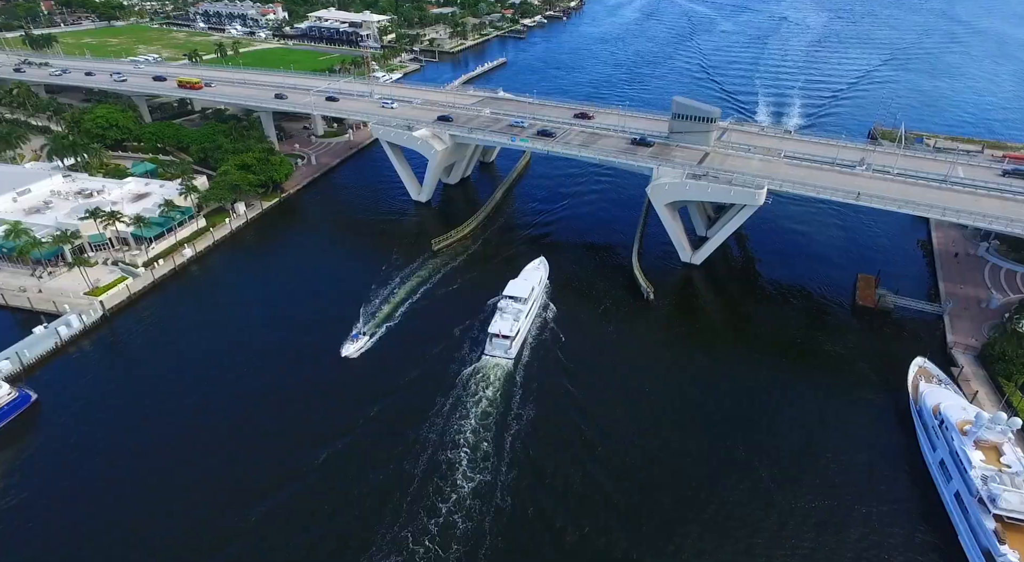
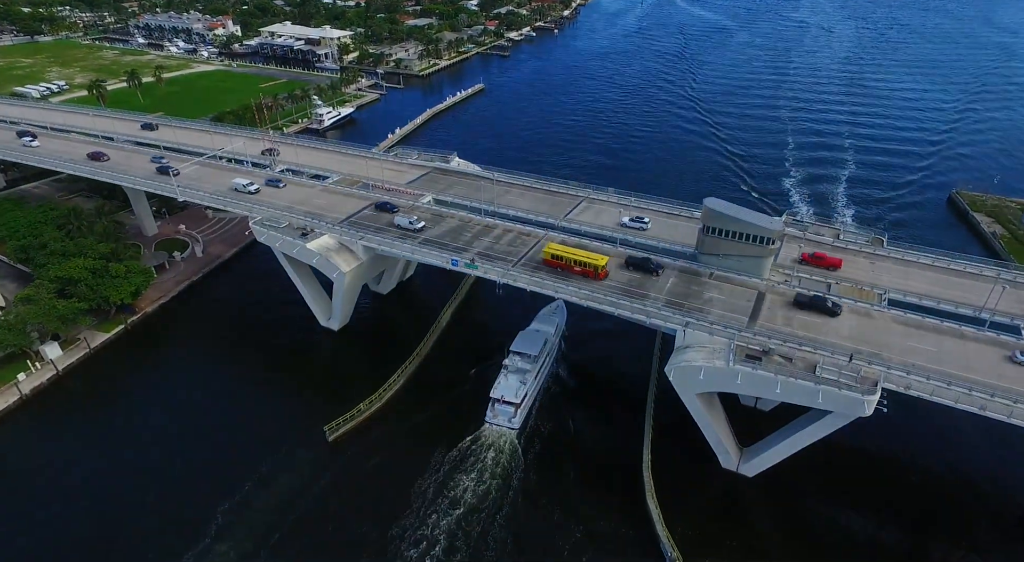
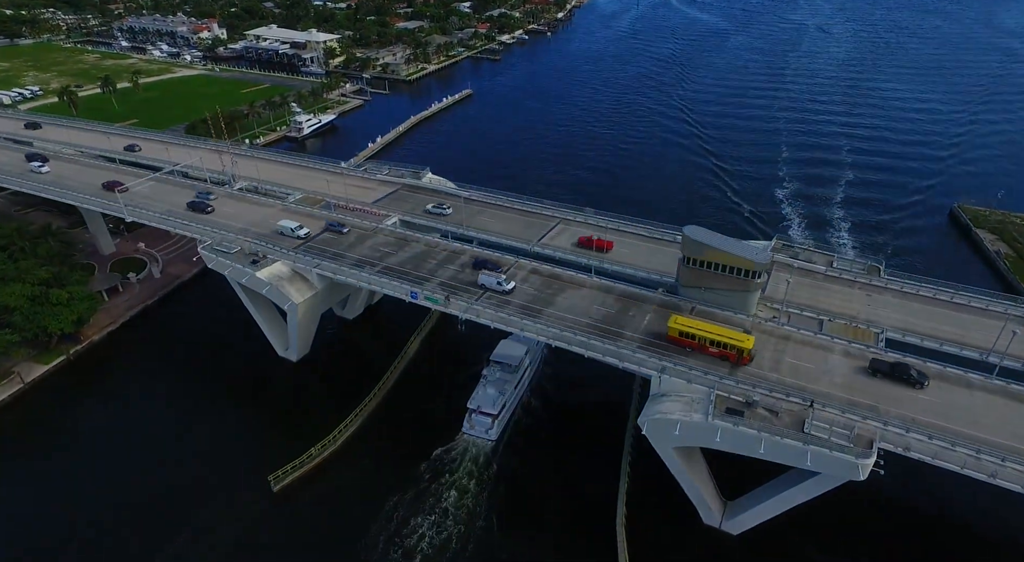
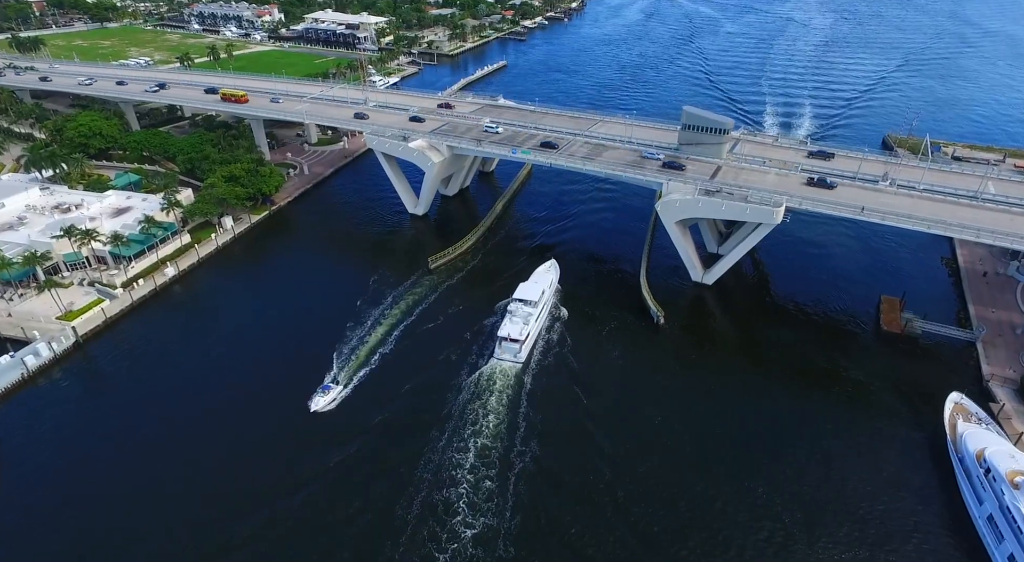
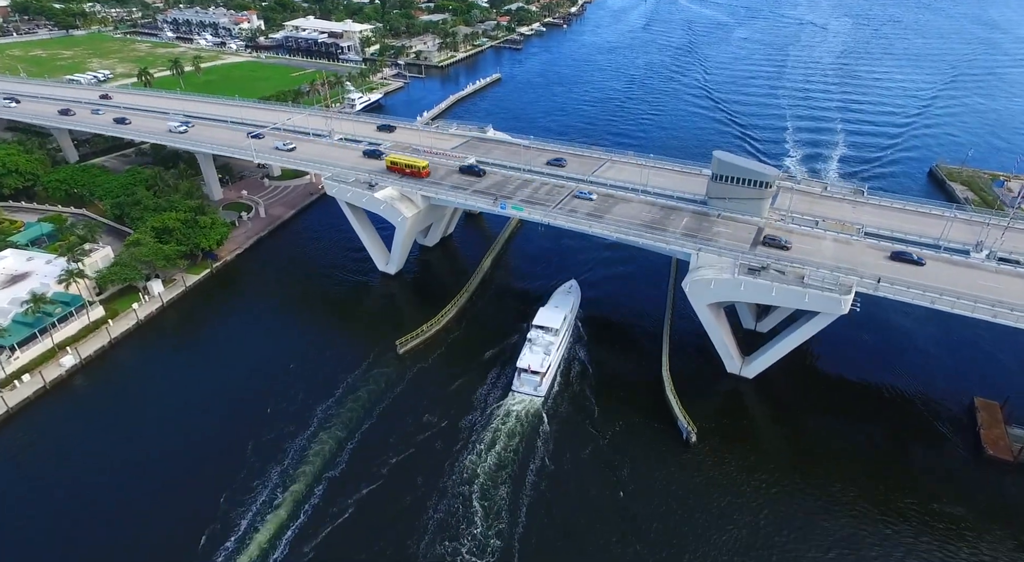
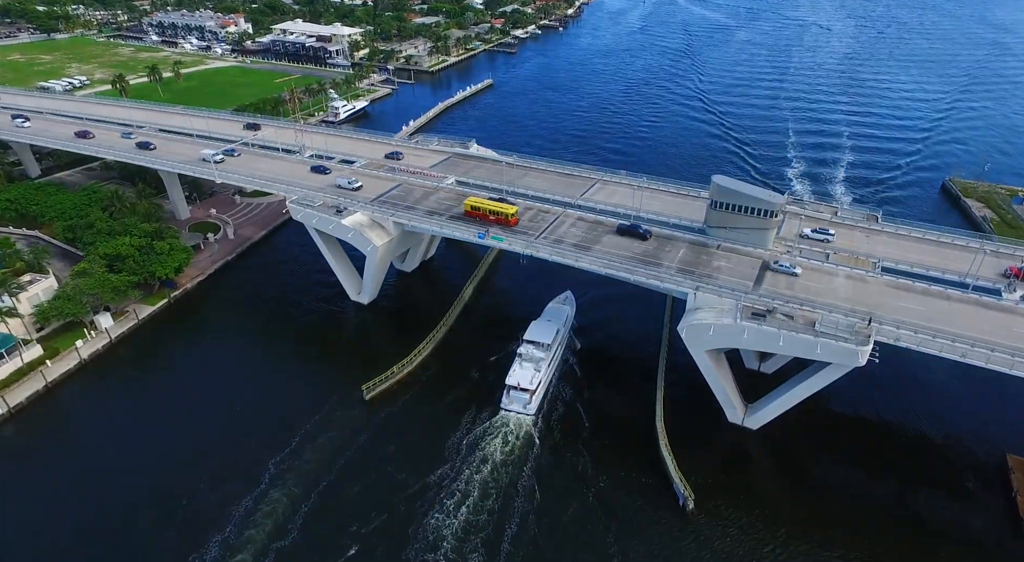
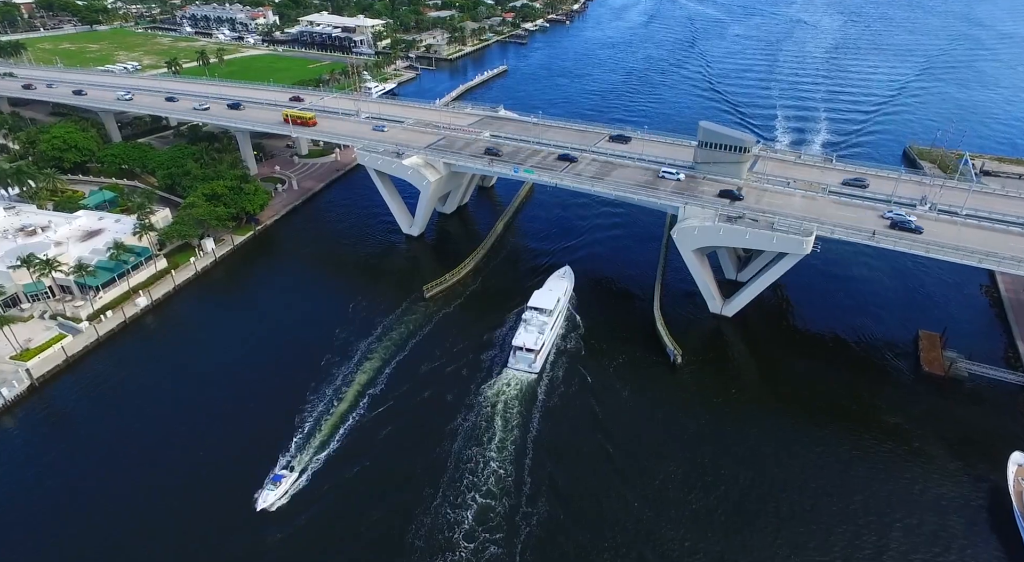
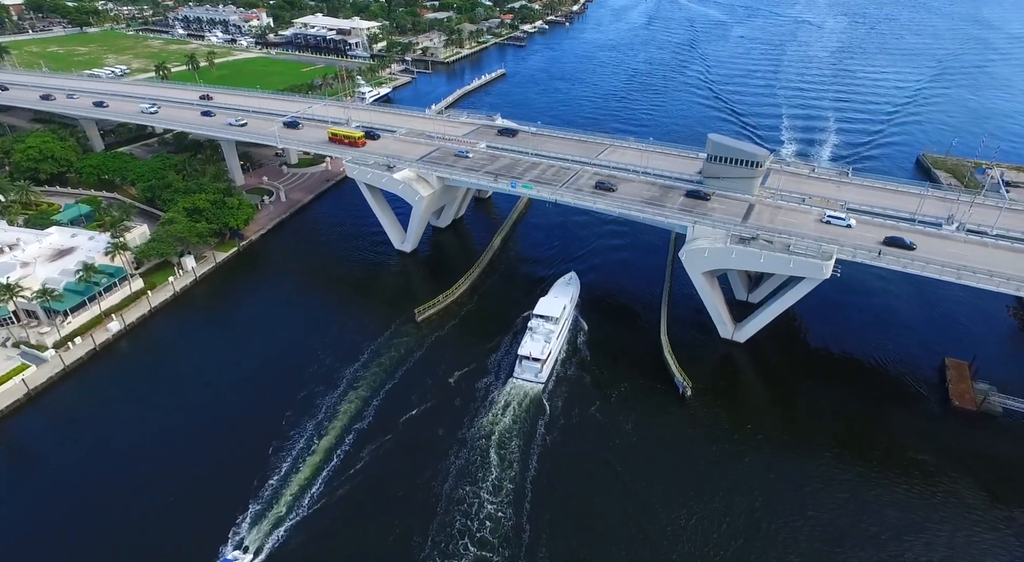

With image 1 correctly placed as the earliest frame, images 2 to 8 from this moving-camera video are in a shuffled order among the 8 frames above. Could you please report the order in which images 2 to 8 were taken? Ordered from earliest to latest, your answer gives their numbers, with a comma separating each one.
4, 7, 8, 5, 6, 2, 3
